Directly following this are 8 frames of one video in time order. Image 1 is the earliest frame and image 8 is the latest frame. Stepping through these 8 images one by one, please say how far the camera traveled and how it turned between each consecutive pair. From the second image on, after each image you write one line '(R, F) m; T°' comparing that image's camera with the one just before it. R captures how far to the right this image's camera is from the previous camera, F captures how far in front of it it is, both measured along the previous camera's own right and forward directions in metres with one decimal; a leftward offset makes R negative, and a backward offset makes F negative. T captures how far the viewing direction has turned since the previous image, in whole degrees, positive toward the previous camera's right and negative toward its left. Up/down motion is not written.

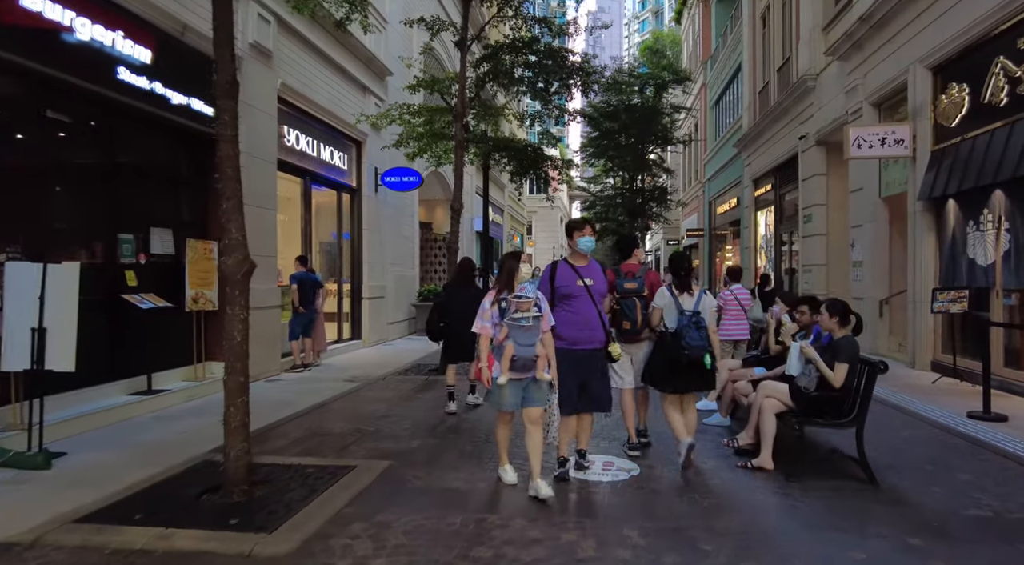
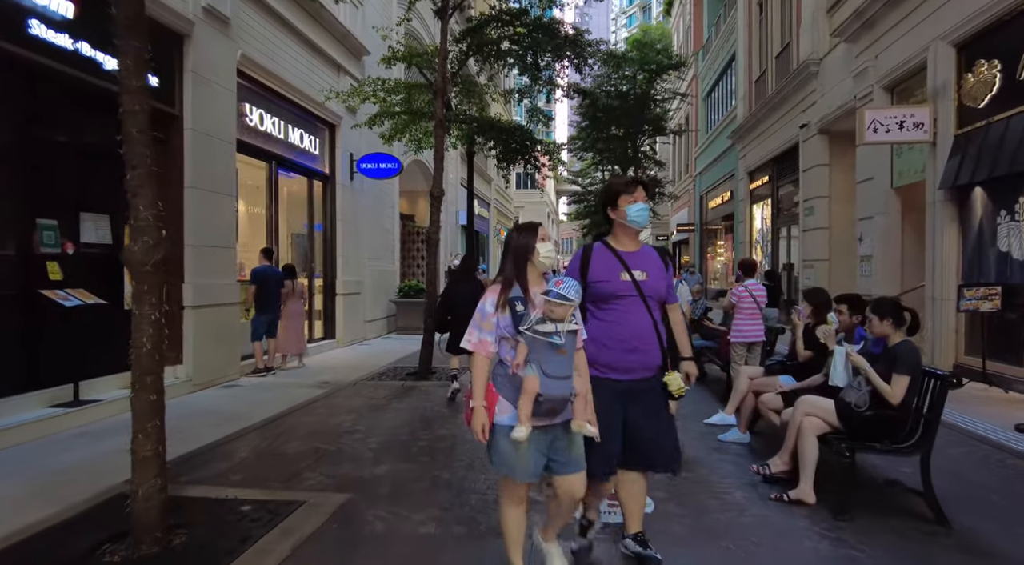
(0.0, +0.9) m; +1°
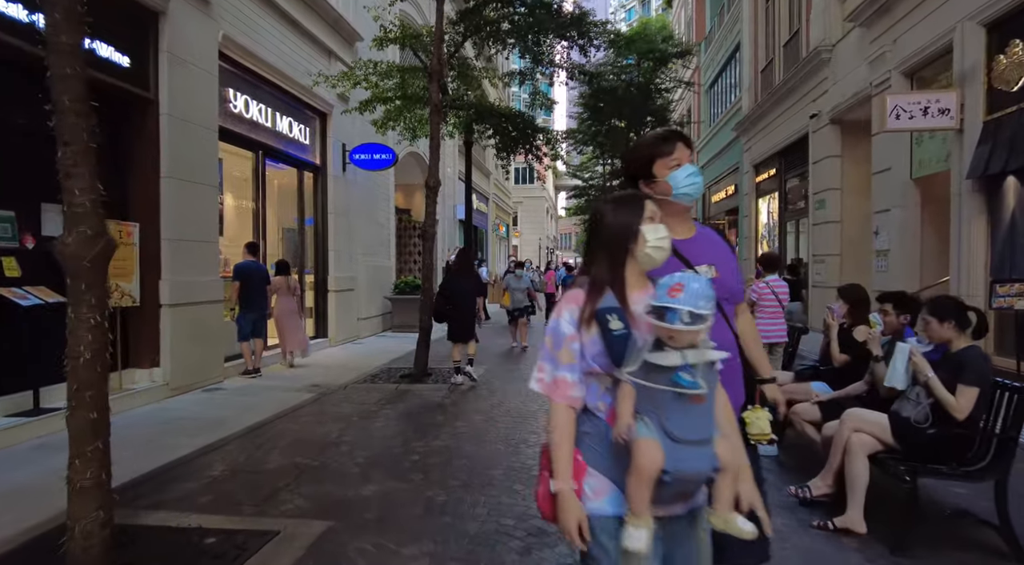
(0.0, +0.6) m; 0°
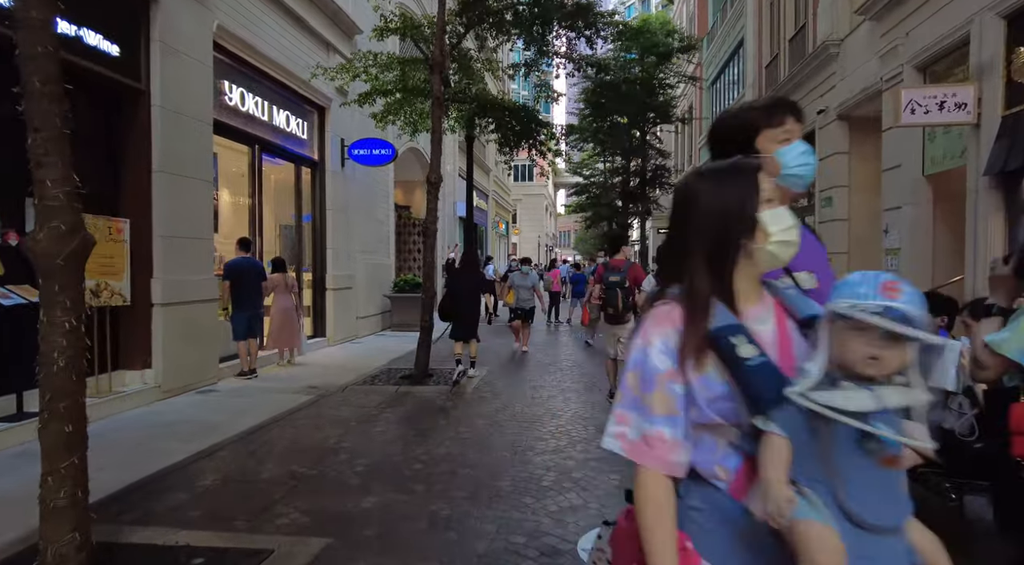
(-0.1, +0.3) m; 0°
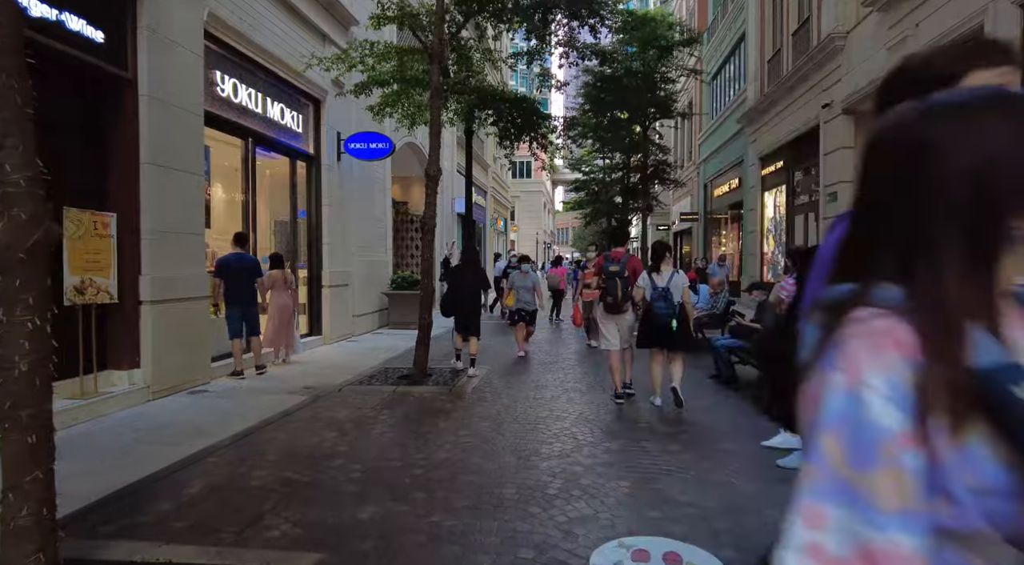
(0.0, +0.3) m; 0°
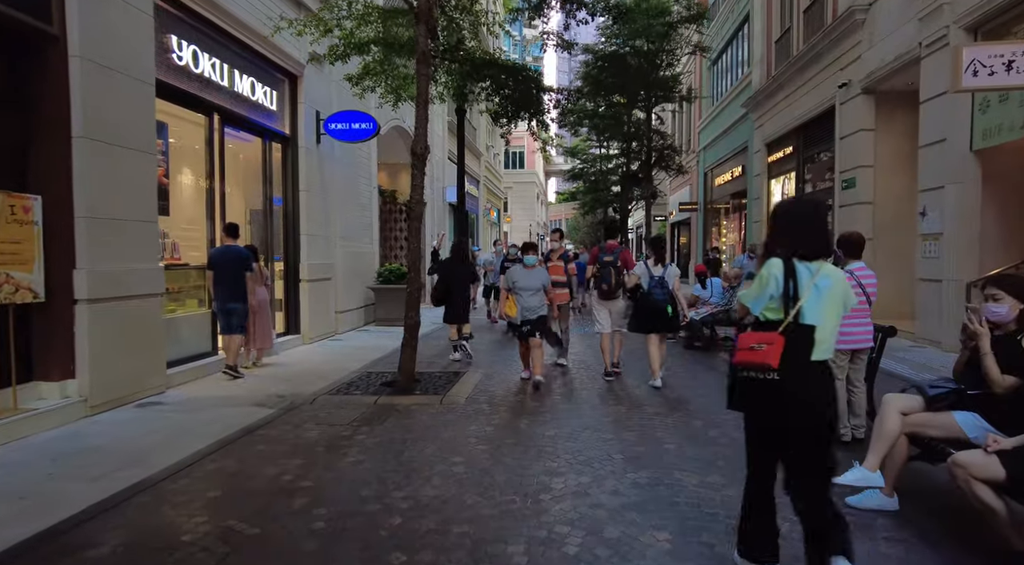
(-0.1, +1.0) m; +1°
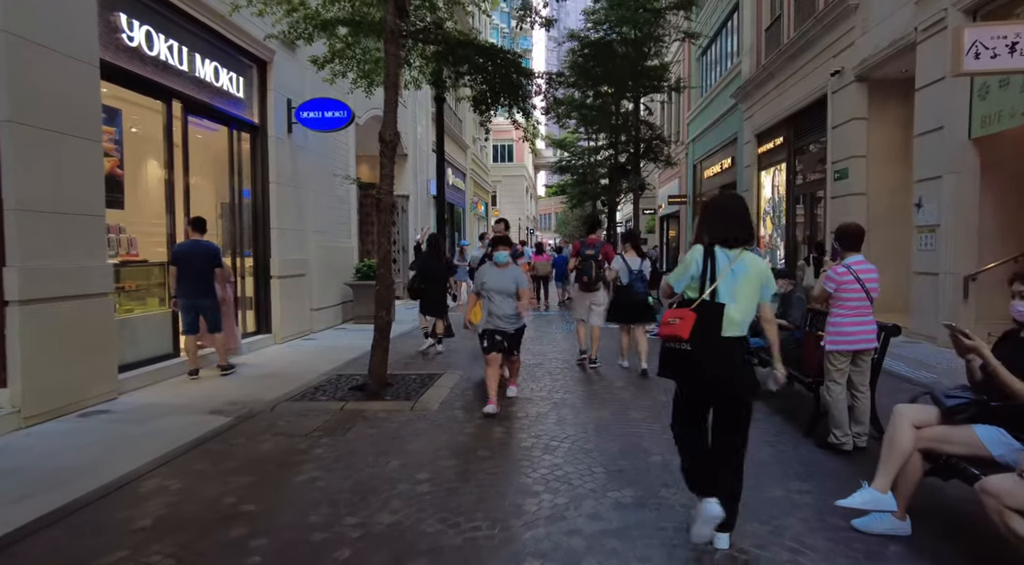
(+0.1, +0.5) m; +1°
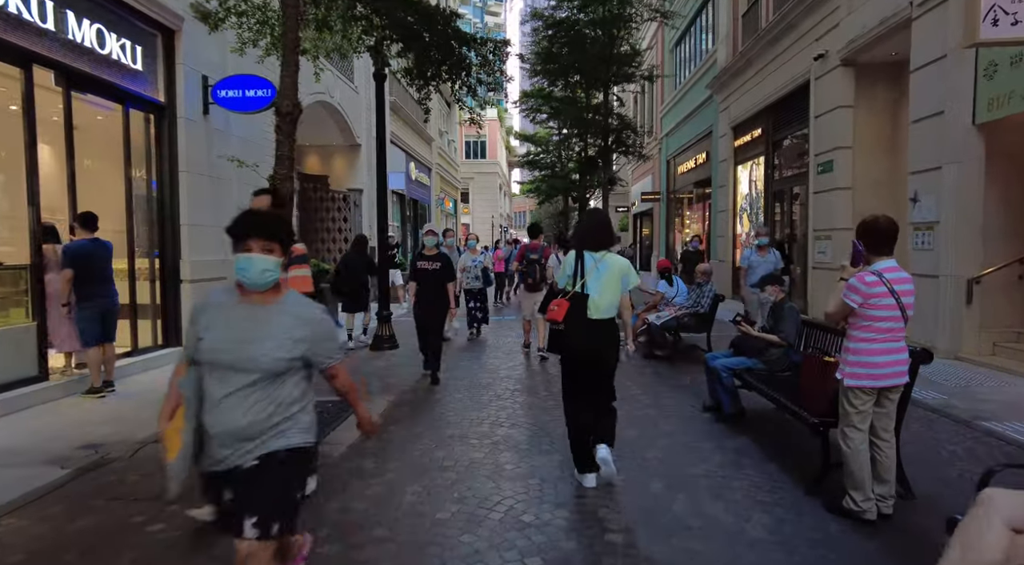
(+0.4, +1.3) m; +2°
